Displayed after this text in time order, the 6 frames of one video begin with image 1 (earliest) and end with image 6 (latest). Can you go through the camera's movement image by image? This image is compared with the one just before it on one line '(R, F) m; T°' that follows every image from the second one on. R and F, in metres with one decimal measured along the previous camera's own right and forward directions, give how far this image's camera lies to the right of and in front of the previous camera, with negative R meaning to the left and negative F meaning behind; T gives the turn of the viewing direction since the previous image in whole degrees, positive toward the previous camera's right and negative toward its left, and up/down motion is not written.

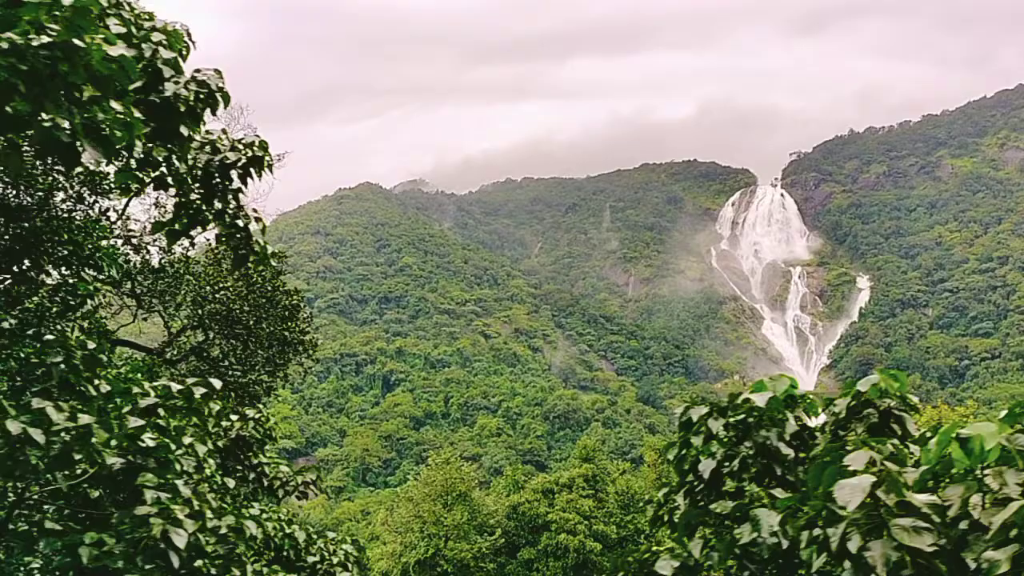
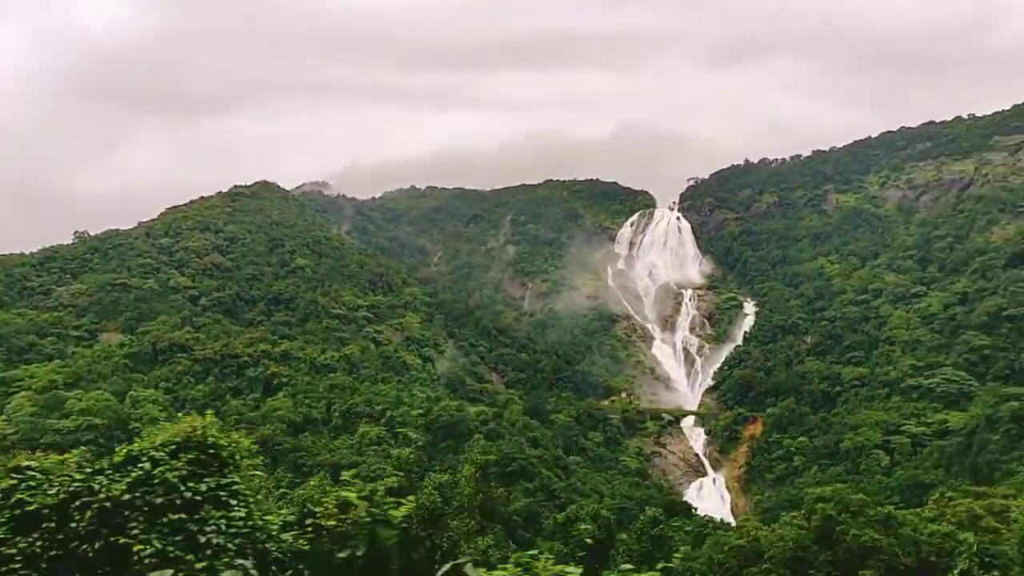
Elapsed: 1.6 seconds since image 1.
(+1.3, +0.4) m; +6°
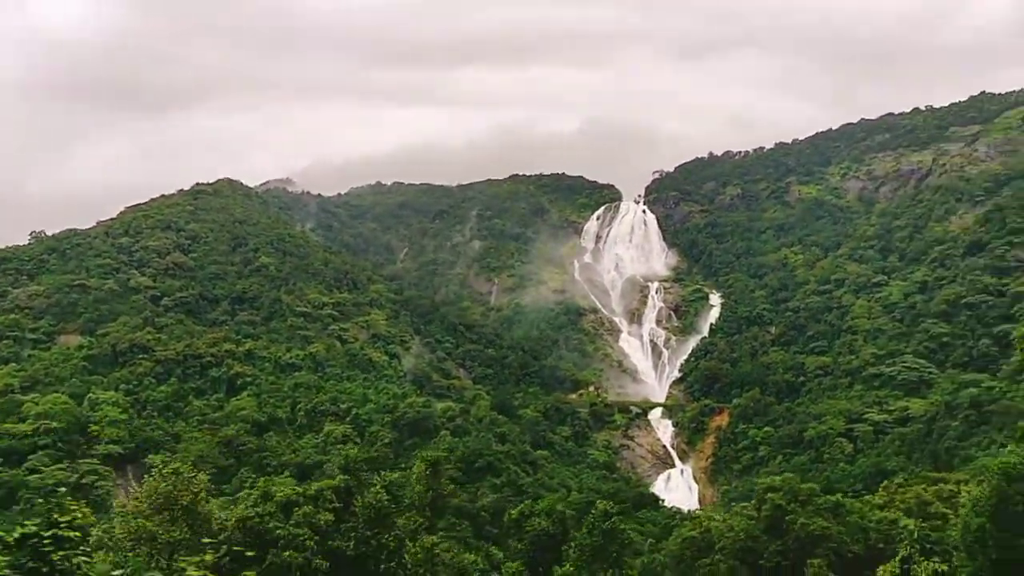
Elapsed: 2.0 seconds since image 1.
(+0.4, +0.2) m; +2°
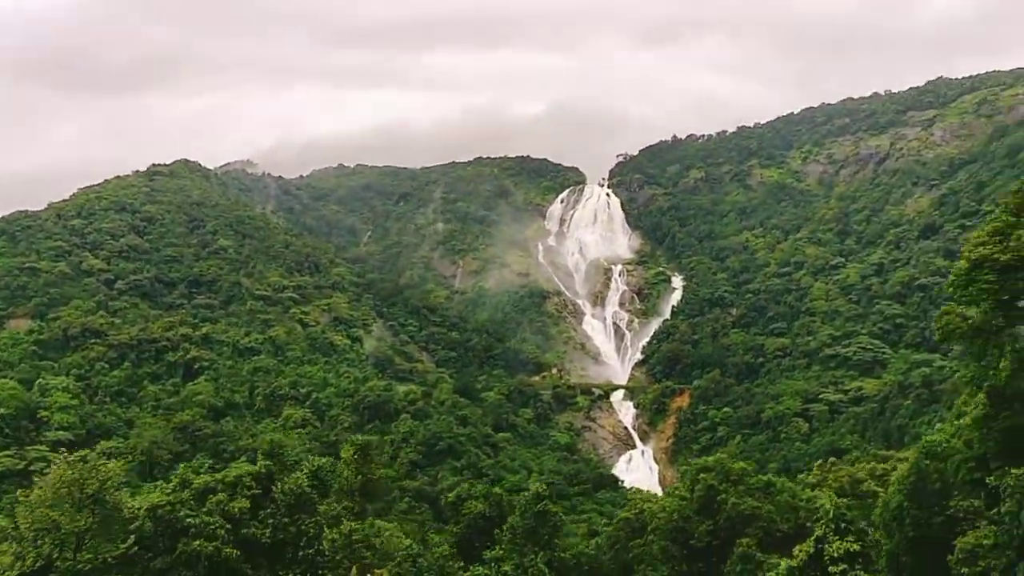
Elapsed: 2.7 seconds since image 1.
(+0.6, +0.2) m; +2°
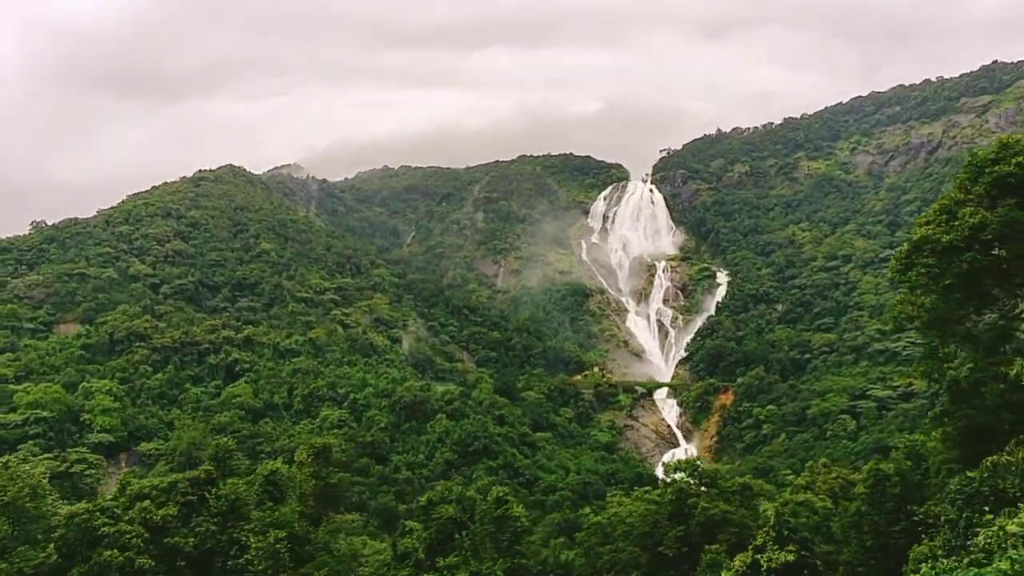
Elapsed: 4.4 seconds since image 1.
(+1.4, +0.7) m; -3°
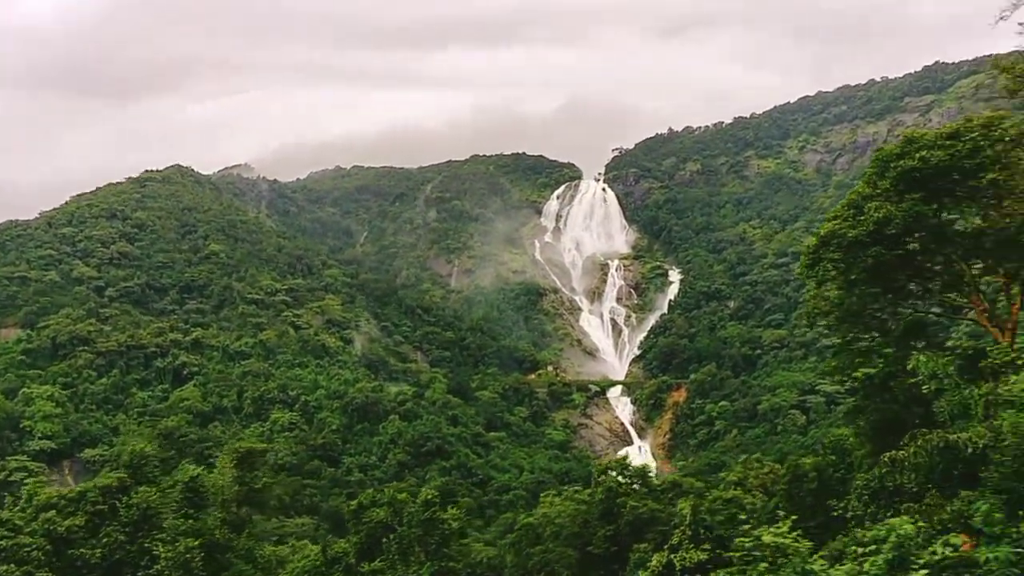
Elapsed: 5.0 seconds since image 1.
(+0.5, +0.2) m; +3°
